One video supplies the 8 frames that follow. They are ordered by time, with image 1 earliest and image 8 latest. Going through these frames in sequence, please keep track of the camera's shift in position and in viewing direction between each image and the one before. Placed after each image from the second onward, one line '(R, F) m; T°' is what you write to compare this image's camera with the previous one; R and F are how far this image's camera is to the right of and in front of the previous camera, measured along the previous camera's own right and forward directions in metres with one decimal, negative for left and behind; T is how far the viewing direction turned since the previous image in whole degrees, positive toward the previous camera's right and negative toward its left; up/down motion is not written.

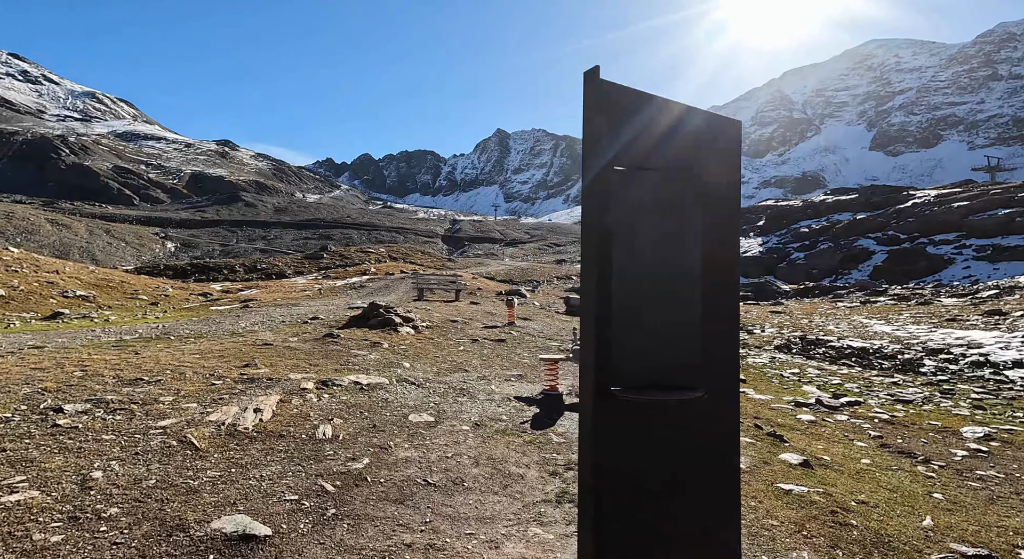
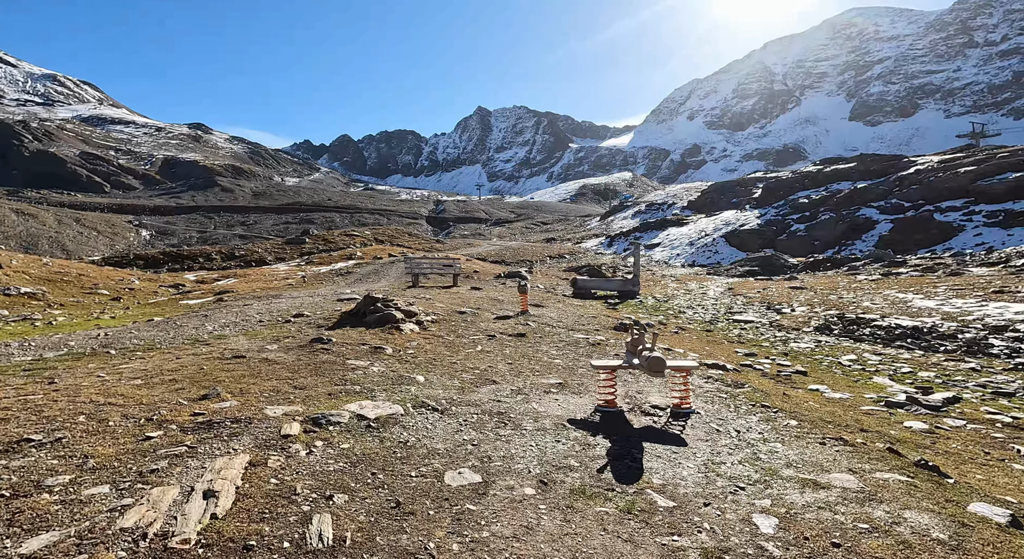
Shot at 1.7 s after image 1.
(-1.0, +2.6) m; +2°
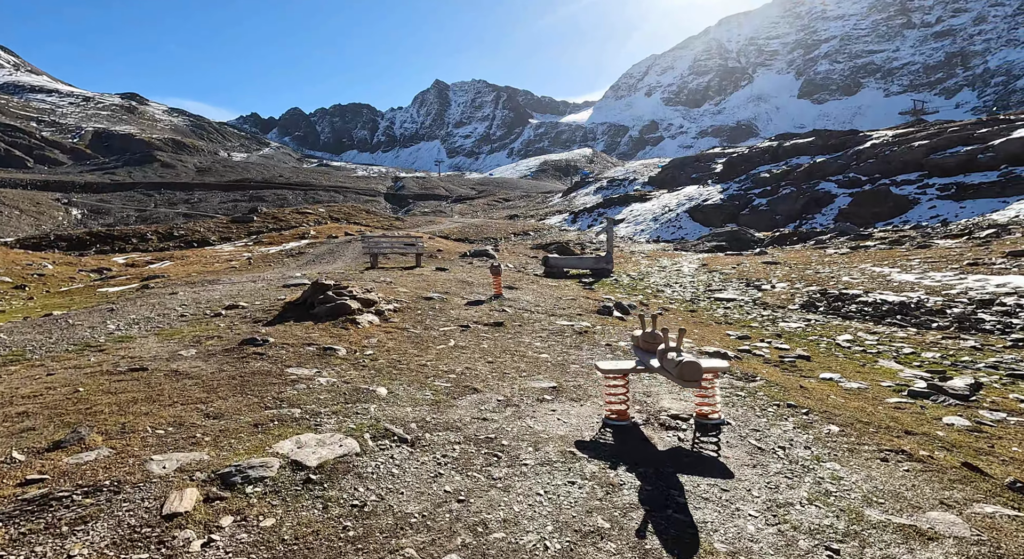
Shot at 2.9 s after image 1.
(-0.3, +1.9) m; +4°
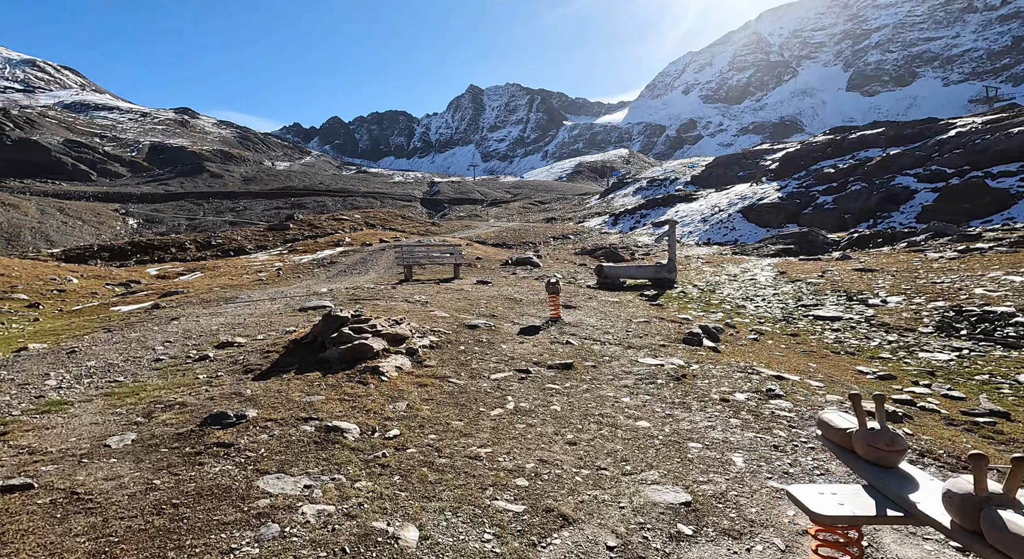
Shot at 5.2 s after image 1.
(-0.7, +3.2) m; -4°
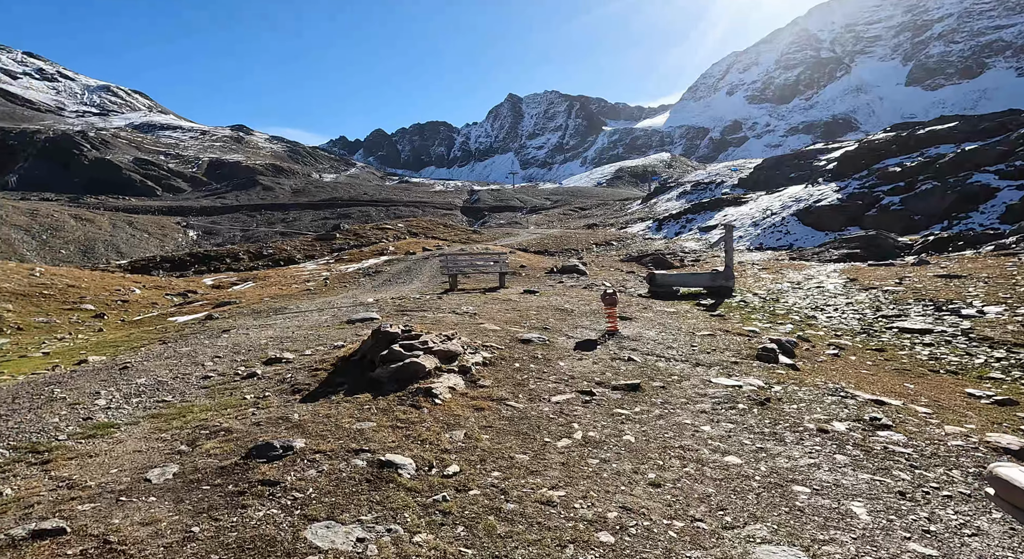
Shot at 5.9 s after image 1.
(-0.3, +0.7) m; -4°
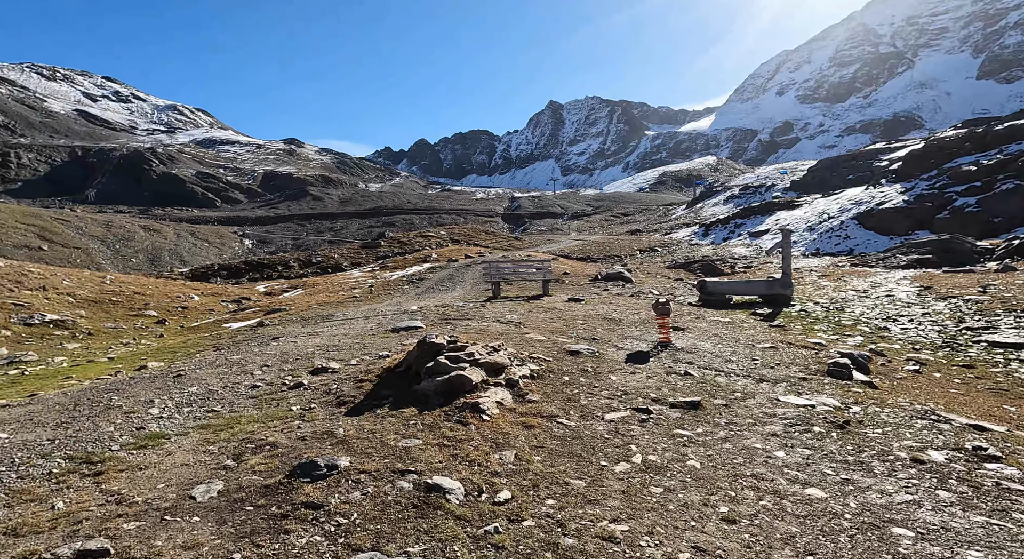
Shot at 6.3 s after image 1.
(-0.1, +0.4) m; -5°
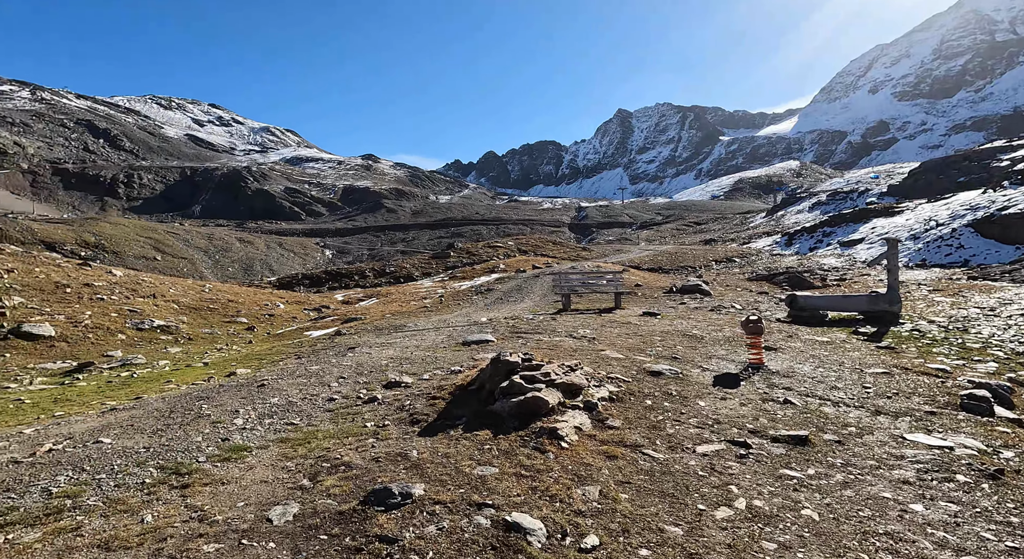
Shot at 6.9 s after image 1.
(-0.2, +0.5) m; -7°
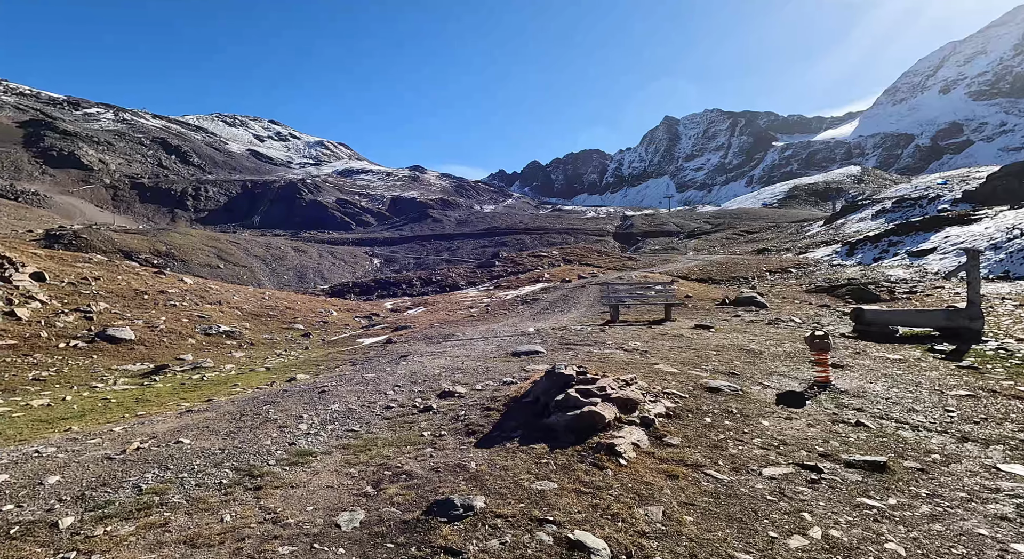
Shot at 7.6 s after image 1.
(-0.2, 0.0) m; -5°
